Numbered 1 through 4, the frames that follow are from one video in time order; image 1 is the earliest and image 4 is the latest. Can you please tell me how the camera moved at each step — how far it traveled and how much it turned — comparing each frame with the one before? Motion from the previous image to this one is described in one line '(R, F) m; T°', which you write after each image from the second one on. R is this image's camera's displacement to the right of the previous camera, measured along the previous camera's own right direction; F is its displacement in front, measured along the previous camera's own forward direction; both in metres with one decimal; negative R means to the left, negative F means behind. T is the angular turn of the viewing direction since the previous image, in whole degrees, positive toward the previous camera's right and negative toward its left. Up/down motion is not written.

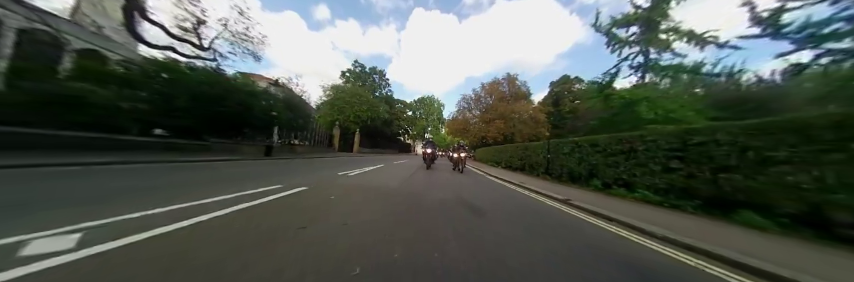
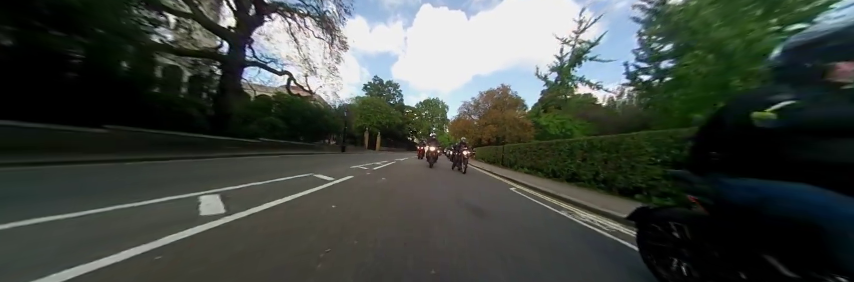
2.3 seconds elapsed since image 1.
(0.0, -3.4) m; -2°
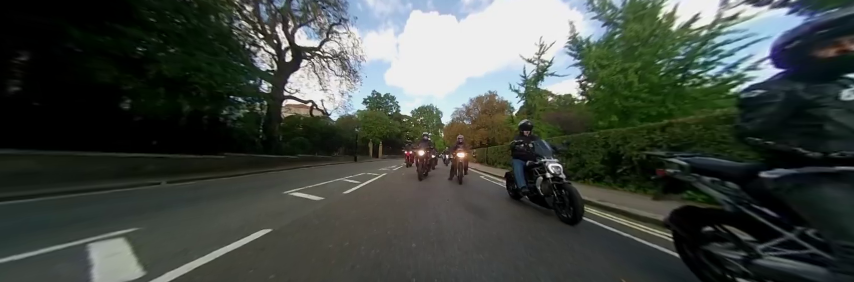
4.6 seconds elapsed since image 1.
(-0.1, -1.7) m; +1°
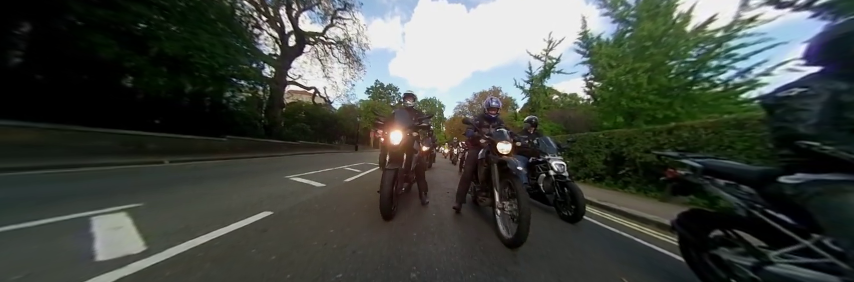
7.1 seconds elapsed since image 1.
(0.0, 0.0) m; 0°
